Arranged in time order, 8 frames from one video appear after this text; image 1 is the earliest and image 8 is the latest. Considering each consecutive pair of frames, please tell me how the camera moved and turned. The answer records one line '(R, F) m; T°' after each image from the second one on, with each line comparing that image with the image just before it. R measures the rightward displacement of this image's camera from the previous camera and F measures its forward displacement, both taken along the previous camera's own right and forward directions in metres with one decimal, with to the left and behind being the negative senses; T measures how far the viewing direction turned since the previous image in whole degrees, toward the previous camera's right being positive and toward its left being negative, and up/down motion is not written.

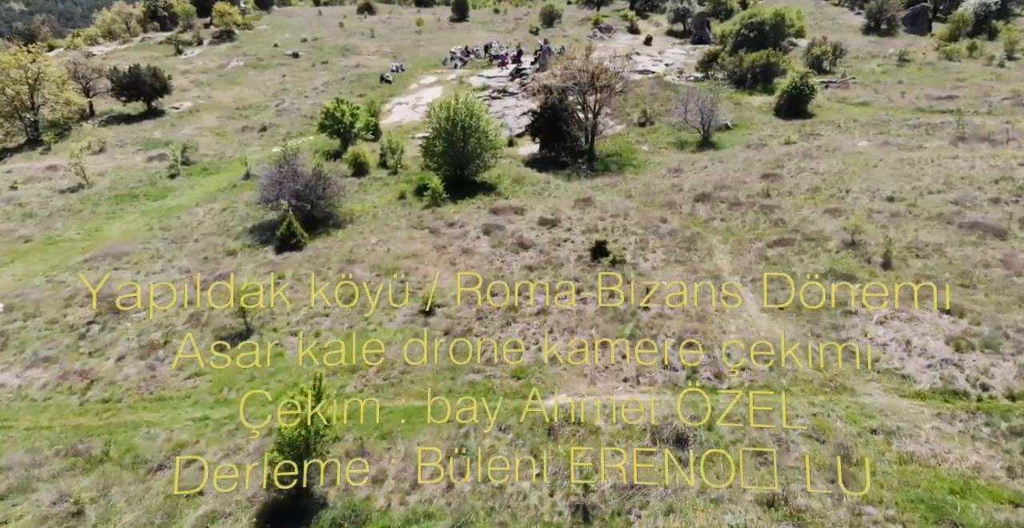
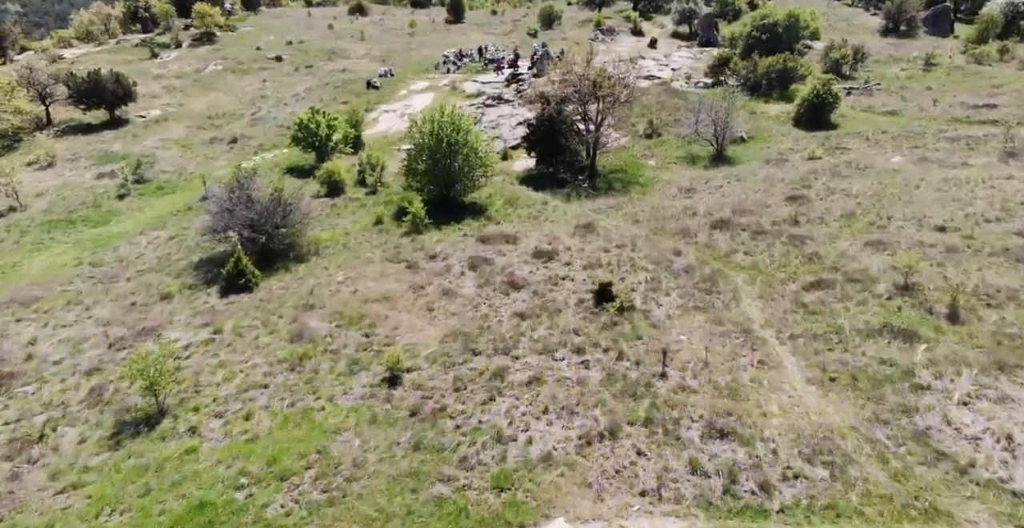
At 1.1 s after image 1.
(+0.4, +5.5) m; 0°
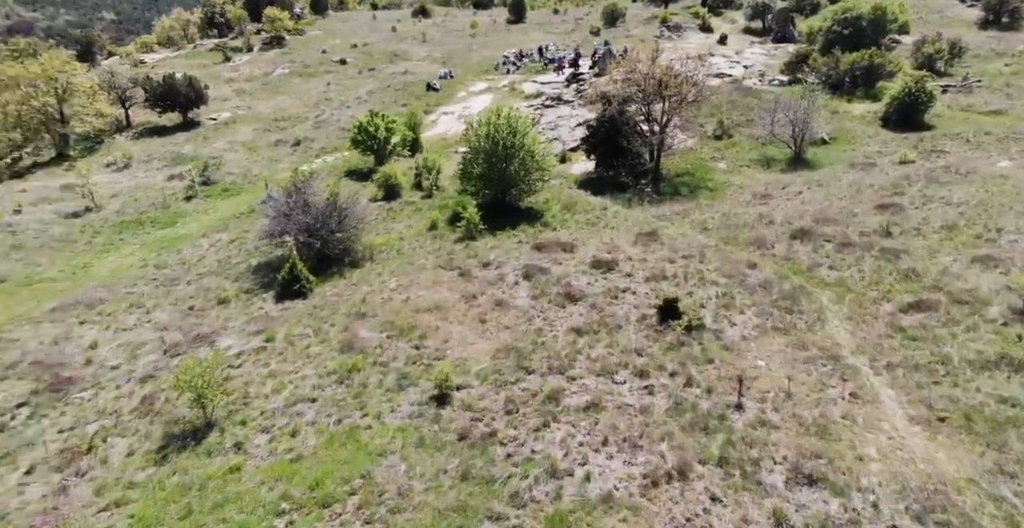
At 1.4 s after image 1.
(+0.2, +1.9) m; -5°
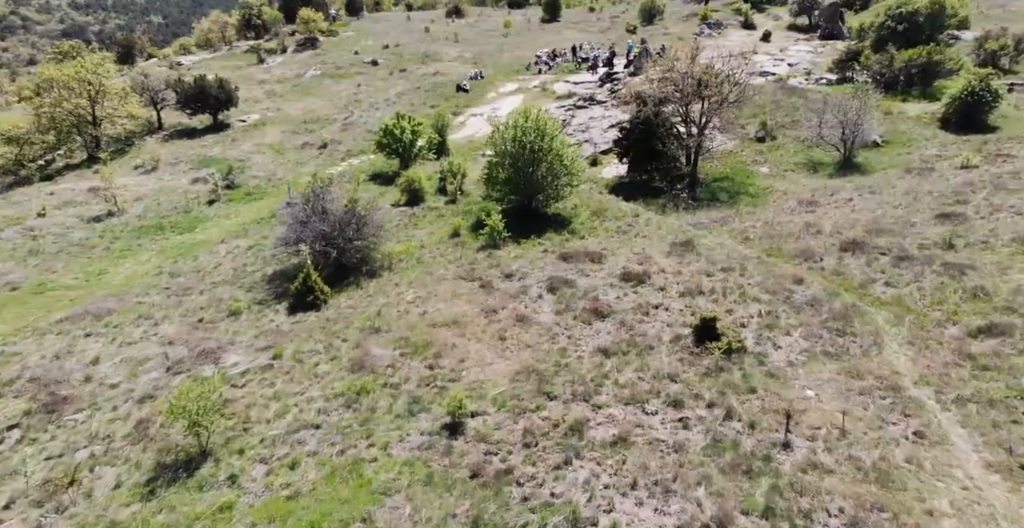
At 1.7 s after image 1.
(+0.4, +2.0) m; -3°
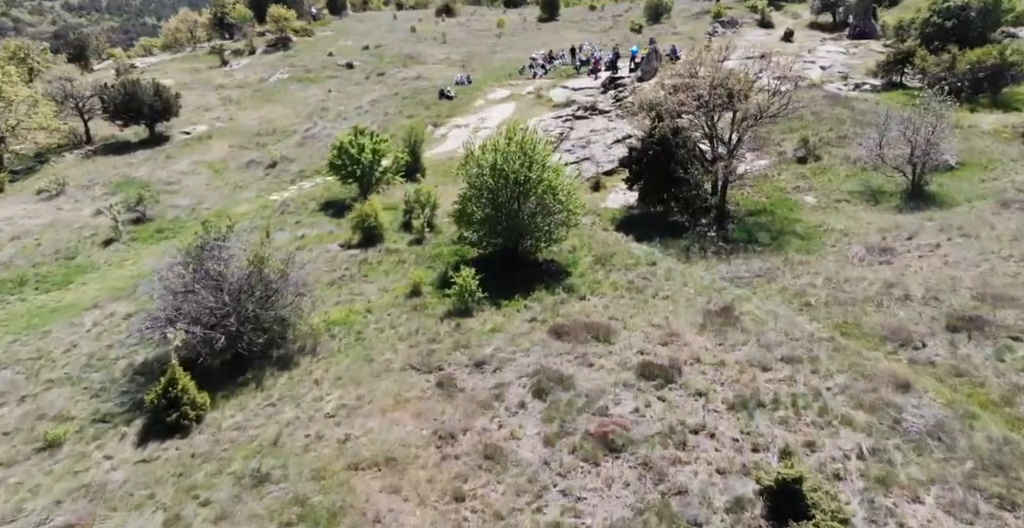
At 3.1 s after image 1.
(+0.8, +9.9) m; 0°
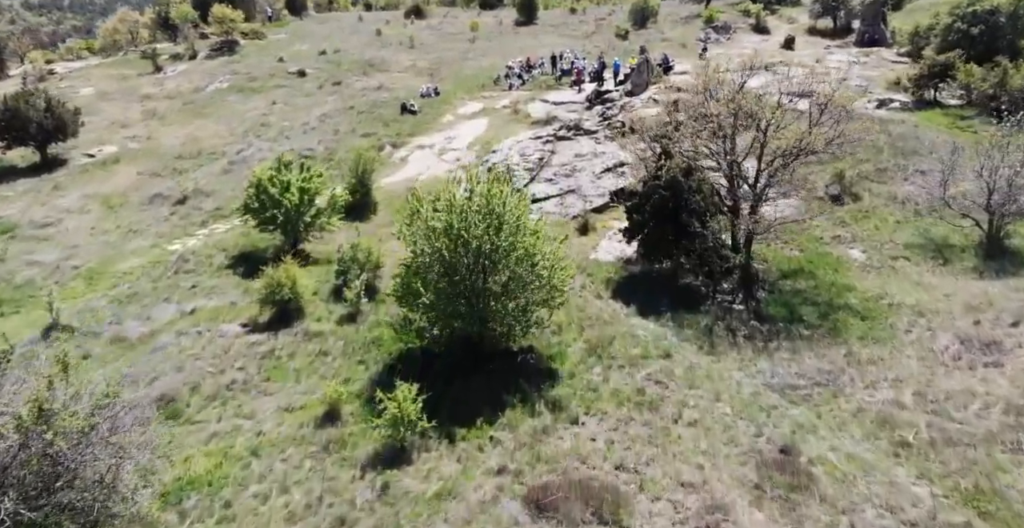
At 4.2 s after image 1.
(+0.4, +9.1) m; +2°
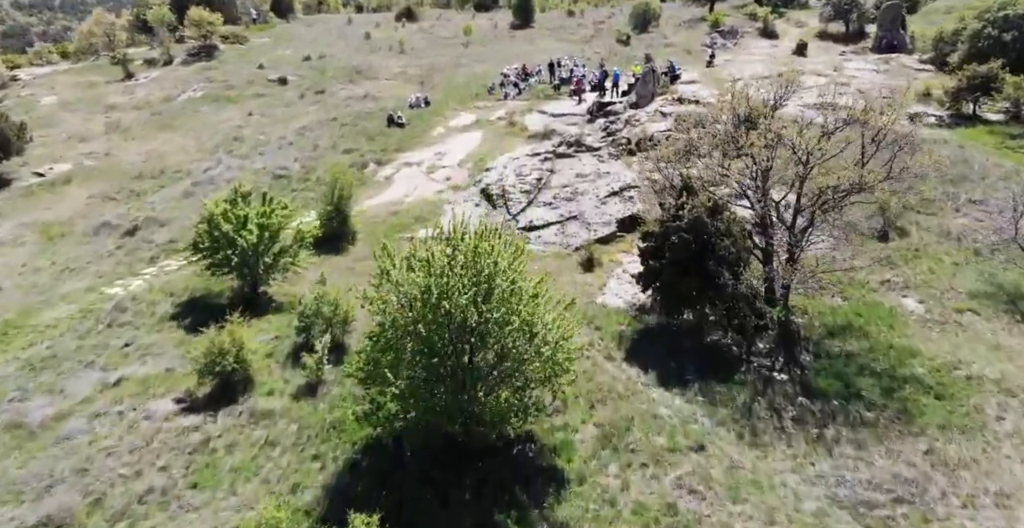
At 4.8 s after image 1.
(0.0, +5.0) m; 0°
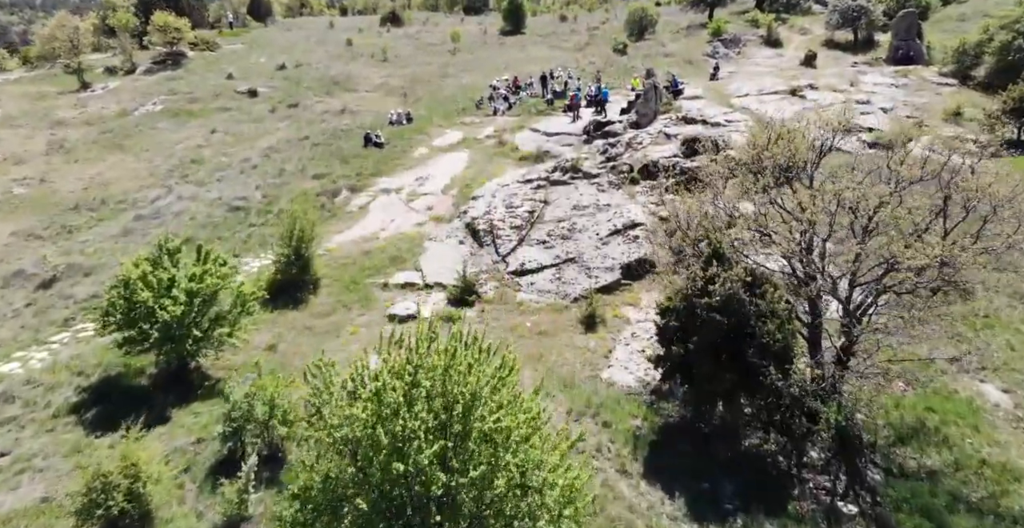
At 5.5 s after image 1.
(+0.1, +5.5) m; +1°
